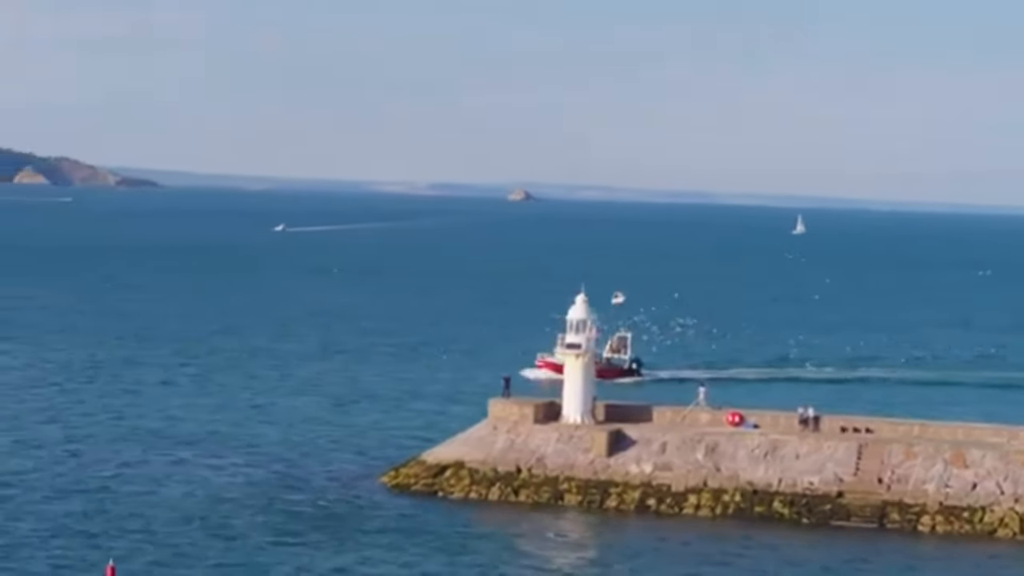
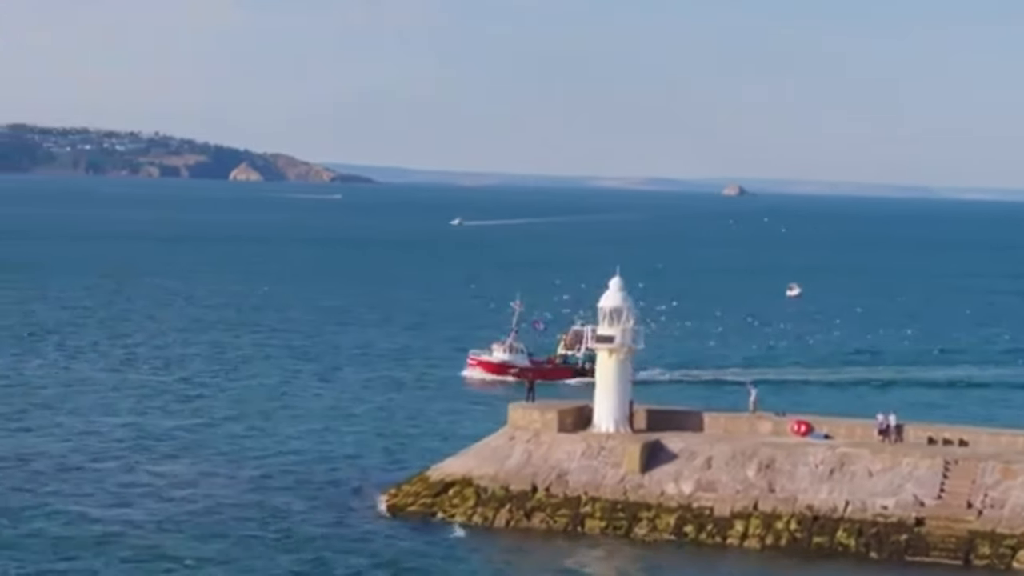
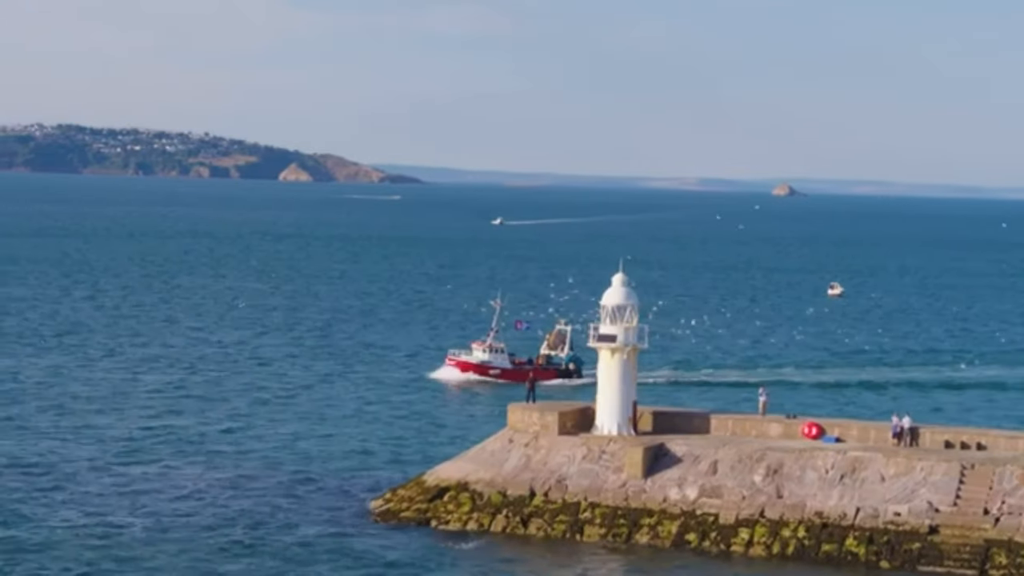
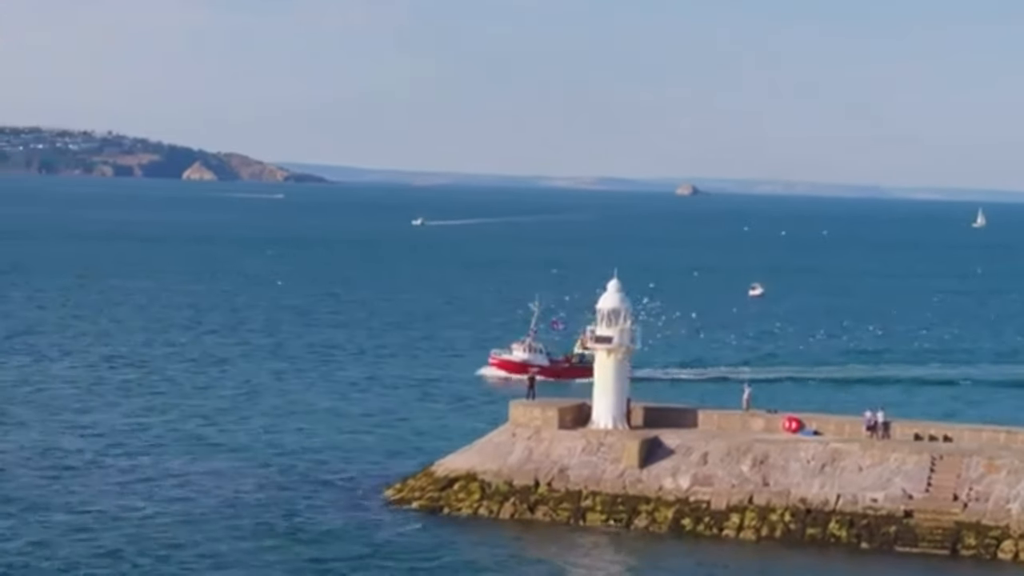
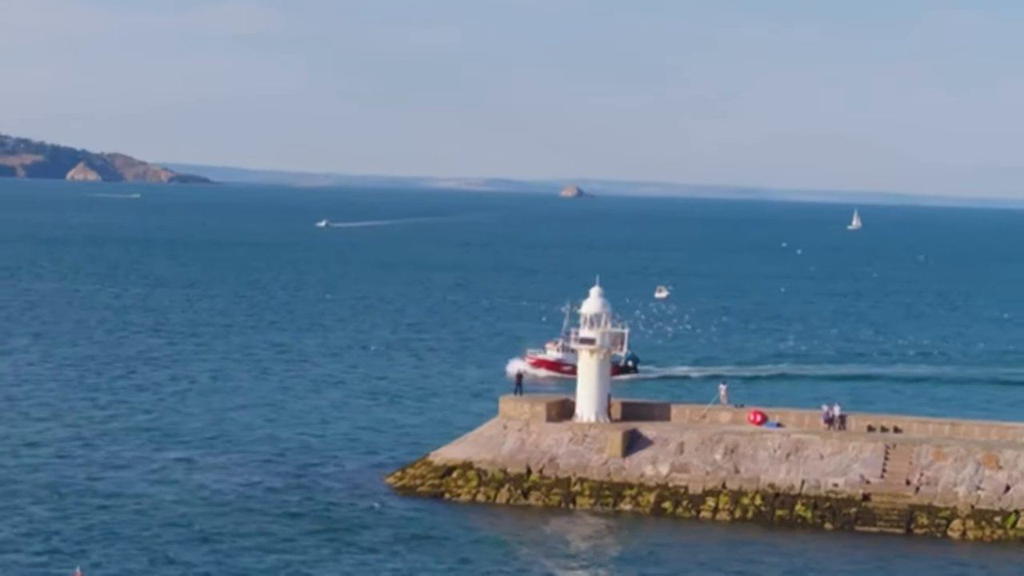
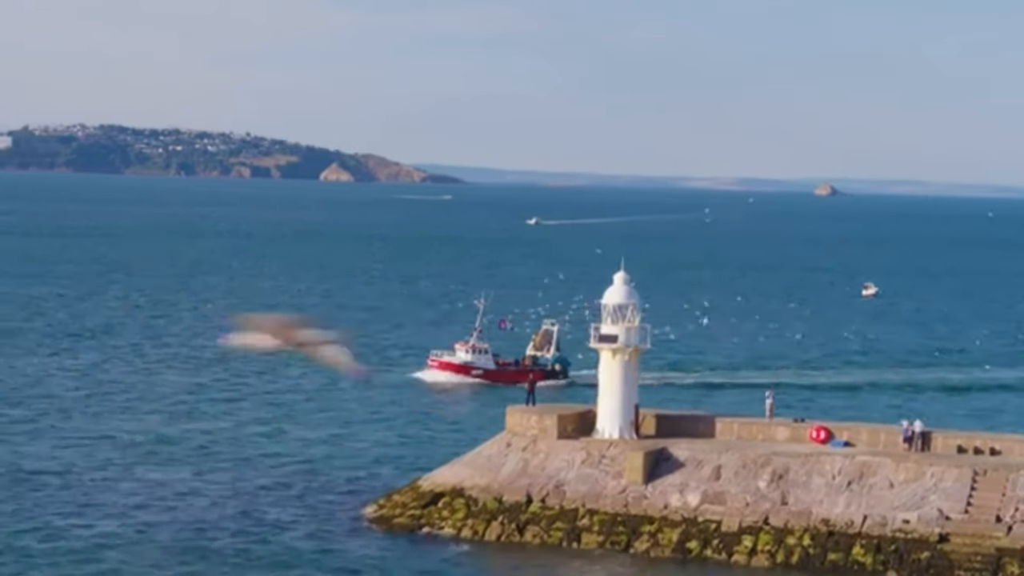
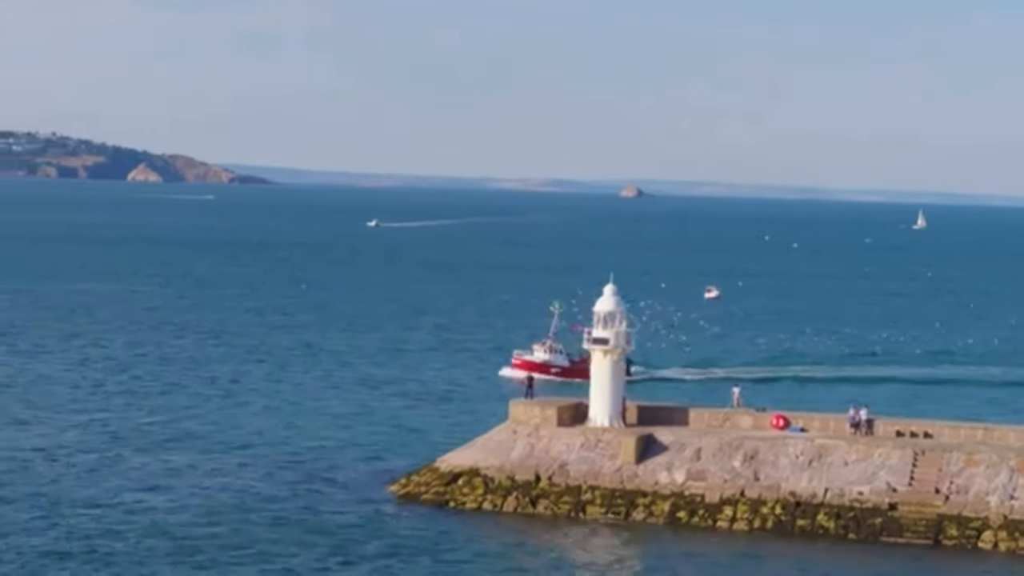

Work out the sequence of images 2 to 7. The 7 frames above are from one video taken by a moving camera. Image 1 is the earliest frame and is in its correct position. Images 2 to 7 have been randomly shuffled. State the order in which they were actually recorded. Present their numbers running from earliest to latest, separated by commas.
5, 7, 4, 2, 3, 6
